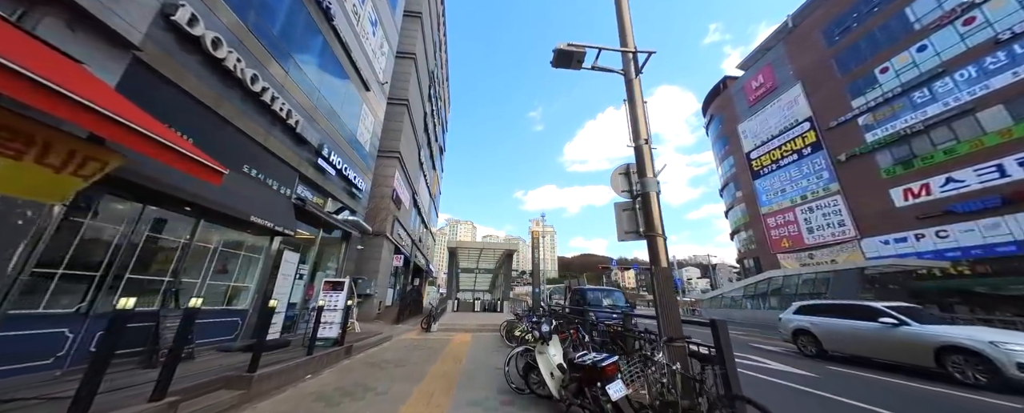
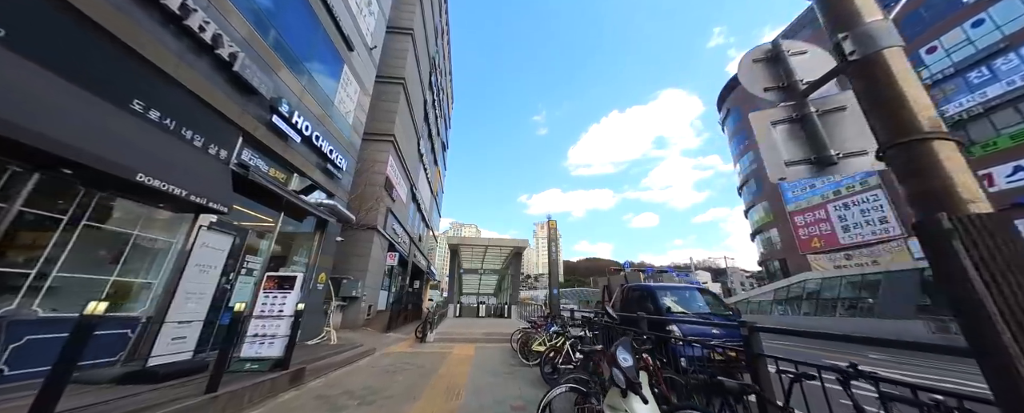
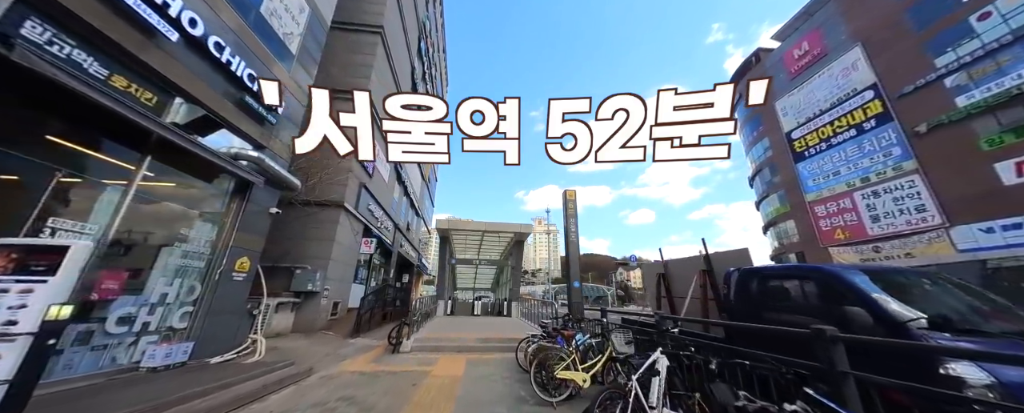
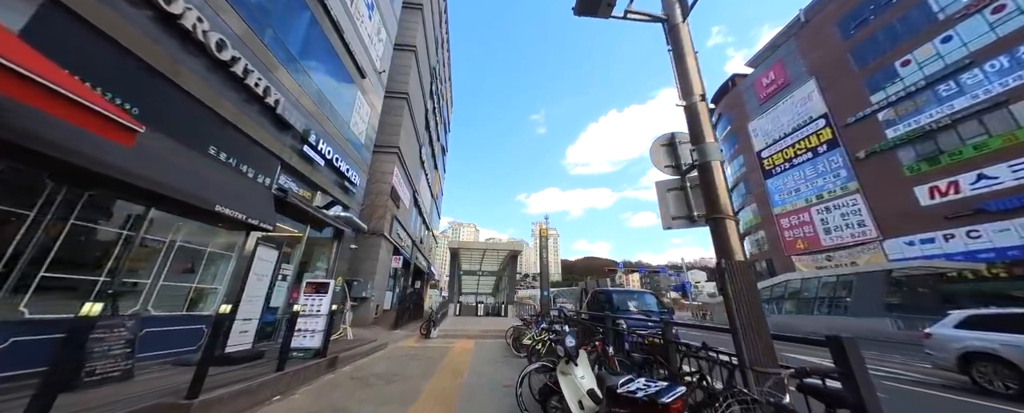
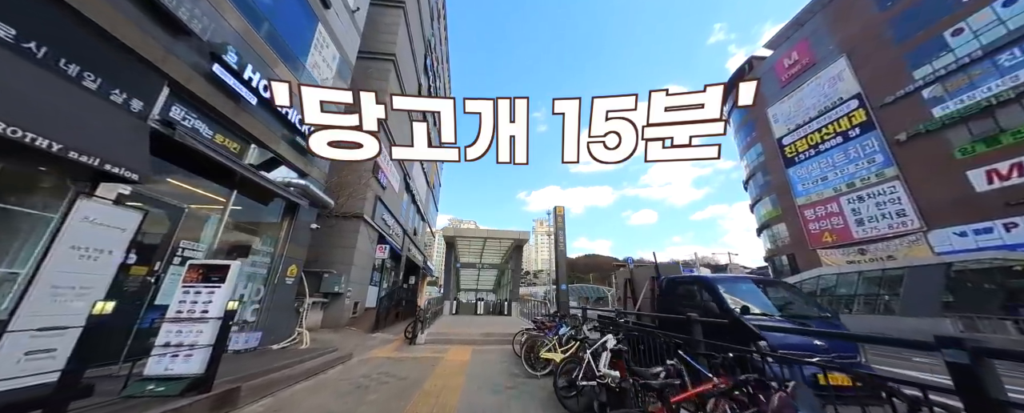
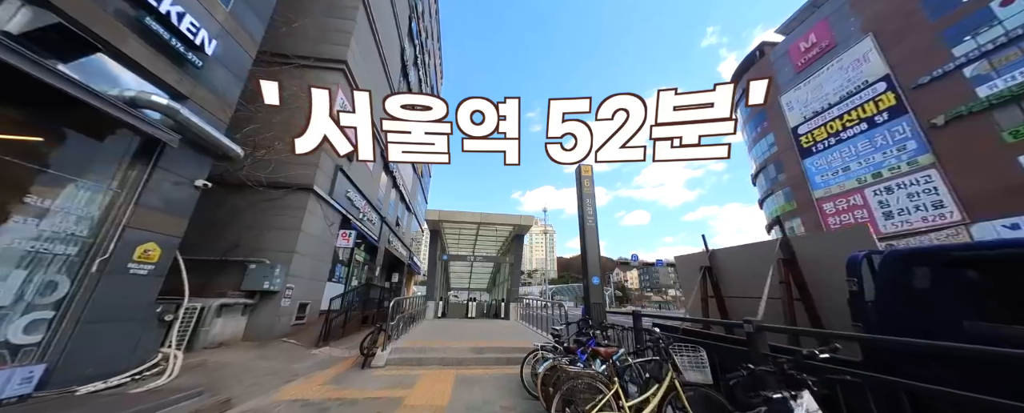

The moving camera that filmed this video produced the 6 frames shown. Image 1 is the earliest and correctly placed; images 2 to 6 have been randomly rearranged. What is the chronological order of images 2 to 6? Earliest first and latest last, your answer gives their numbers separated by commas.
4, 2, 5, 3, 6
